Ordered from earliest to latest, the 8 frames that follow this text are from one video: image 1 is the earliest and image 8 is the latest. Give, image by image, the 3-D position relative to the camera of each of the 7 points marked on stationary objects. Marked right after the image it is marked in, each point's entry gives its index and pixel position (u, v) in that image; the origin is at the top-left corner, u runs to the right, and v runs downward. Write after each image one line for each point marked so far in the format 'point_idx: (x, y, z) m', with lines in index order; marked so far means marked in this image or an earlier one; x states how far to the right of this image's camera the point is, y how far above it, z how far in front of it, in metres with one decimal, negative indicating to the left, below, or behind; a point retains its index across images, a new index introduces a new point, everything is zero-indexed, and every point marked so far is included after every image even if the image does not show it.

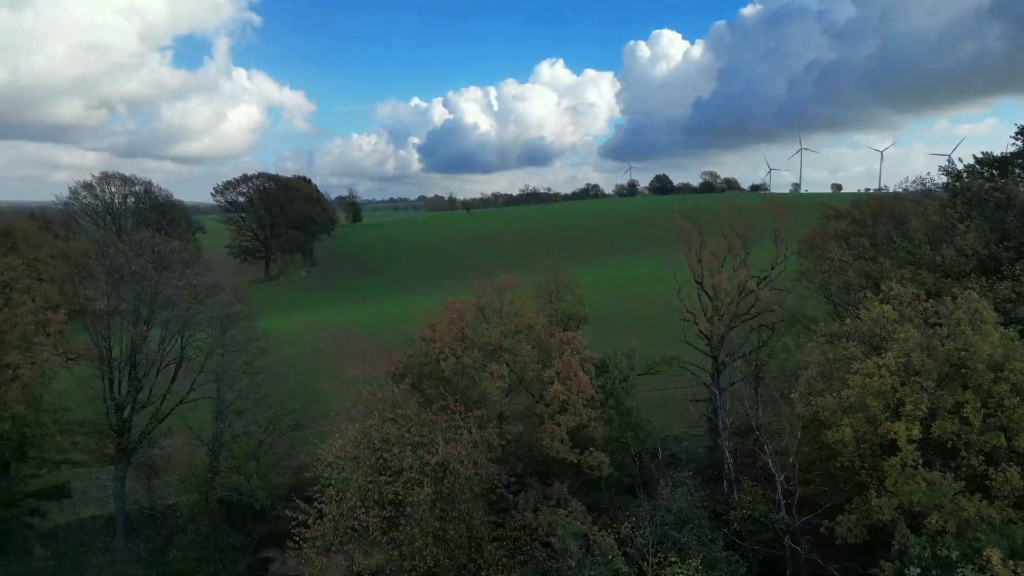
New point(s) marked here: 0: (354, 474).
0: (-4.5, -5.2, +16.0) m
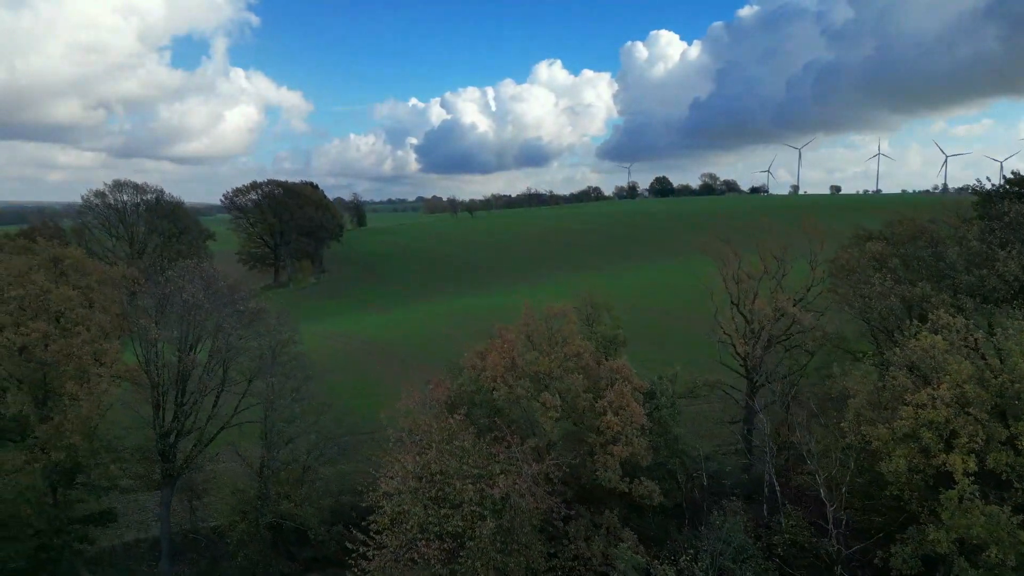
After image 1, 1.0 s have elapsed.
0: (-2.8, -6.2, +16.1) m
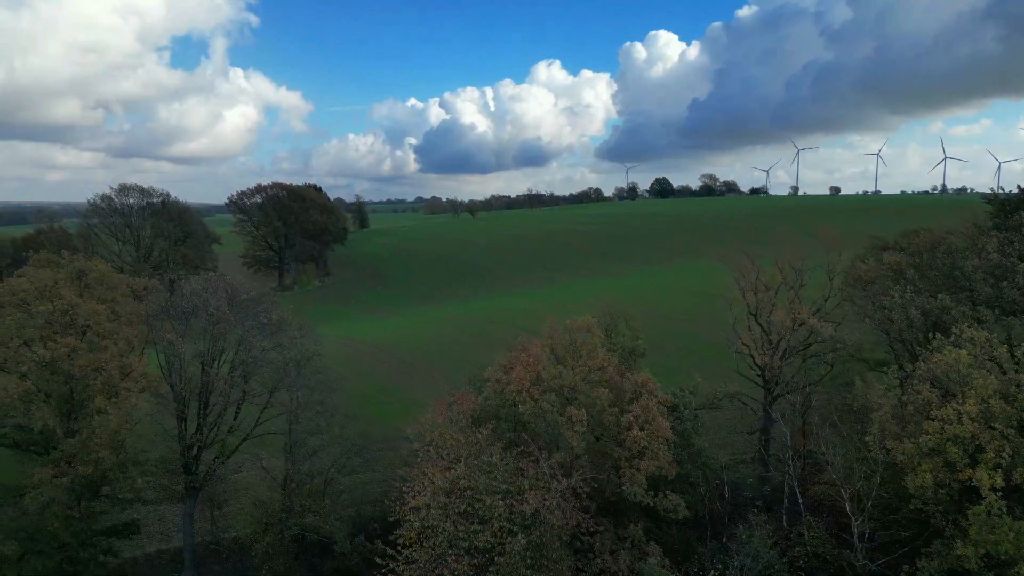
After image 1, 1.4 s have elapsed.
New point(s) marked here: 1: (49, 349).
0: (-2.0, -6.7, +16.2) m
1: (-15.1, -2.0, +18.5) m
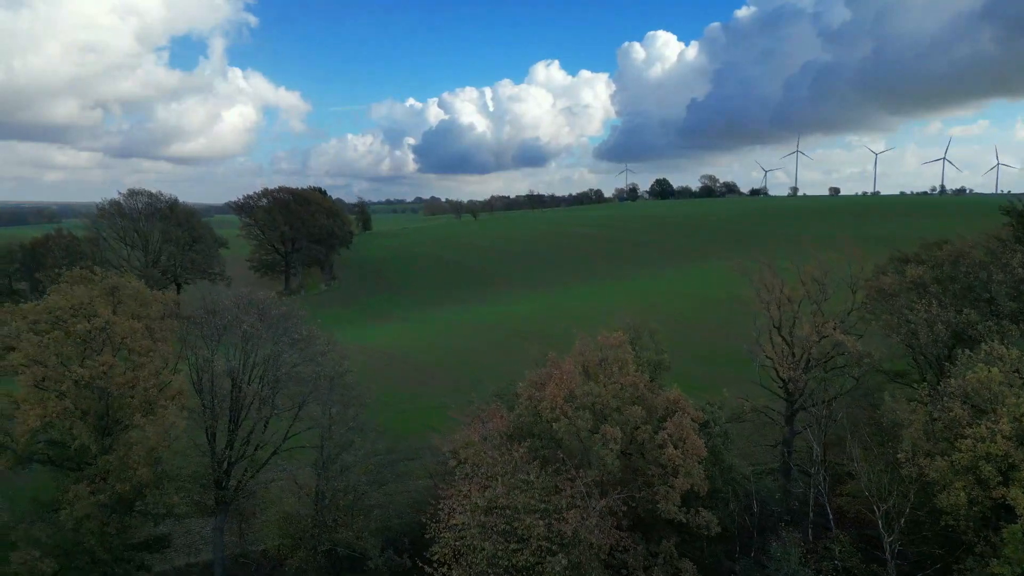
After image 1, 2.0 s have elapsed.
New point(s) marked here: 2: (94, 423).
0: (-0.8, -7.3, +16.3) m
1: (-13.9, -2.6, +18.7) m
2: (-14.2, -4.6, +19.3) m
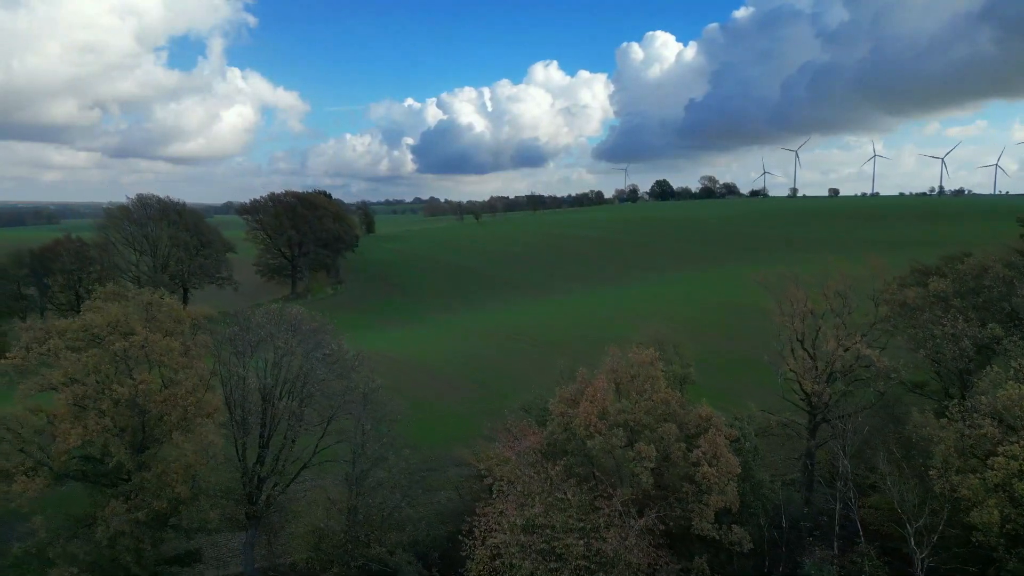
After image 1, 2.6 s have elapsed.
0: (+0.3, -7.9, +16.4) m
1: (-12.8, -3.2, +18.8) m
2: (-13.1, -5.2, +19.5) m
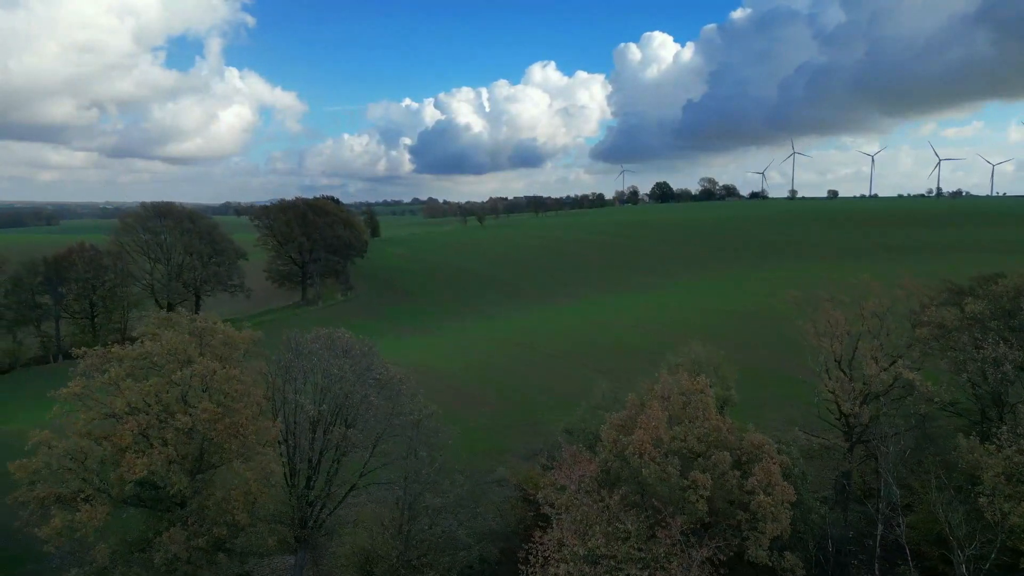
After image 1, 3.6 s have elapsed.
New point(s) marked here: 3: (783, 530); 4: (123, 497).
0: (+2.2, -8.9, +16.7) m
1: (-10.9, -4.2, +19.1) m
2: (-11.2, -6.2, +19.8) m
3: (+8.9, -7.9, +18.5) m
4: (-13.5, -7.3, +19.7) m
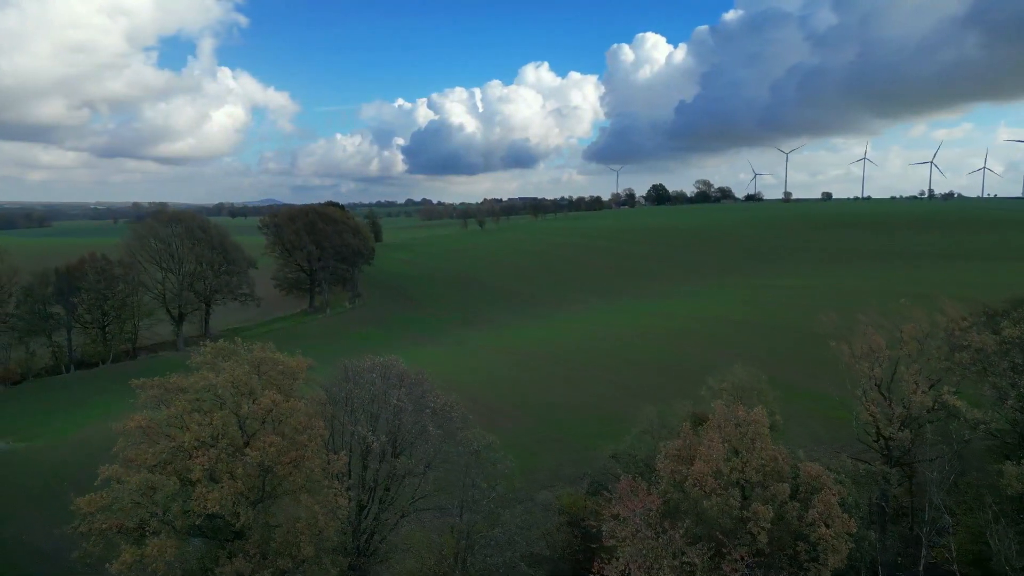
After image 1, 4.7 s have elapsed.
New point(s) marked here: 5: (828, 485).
0: (+4.4, -10.1, +16.9) m
1: (-8.7, -5.4, +19.4) m
2: (-9.0, -7.5, +20.0) m
3: (+11.1, -9.1, +18.8) m
4: (-11.3, -8.5, +19.9) m
5: (+11.0, -6.9, +19.8) m
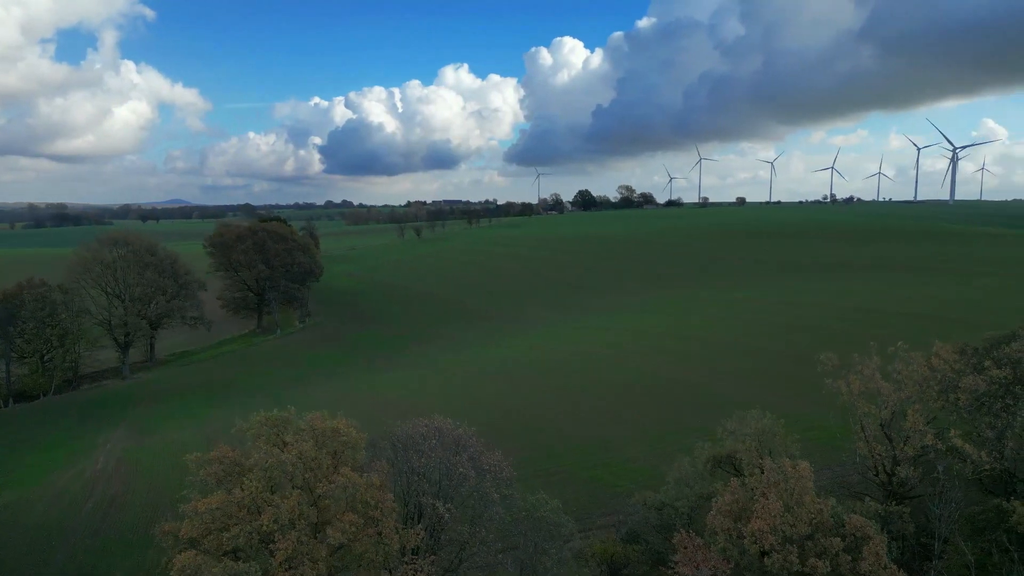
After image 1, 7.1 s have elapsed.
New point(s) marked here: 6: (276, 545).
0: (+7.3, -12.6, +17.9) m
1: (-6.0, -8.1, +19.1) m
2: (-6.3, -10.1, +19.7) m
3: (+13.8, -11.5, +20.5) m
4: (-8.6, -11.2, +19.4) m
5: (+13.6, -9.3, +21.5) m
6: (-7.7, -8.3, +18.4) m
